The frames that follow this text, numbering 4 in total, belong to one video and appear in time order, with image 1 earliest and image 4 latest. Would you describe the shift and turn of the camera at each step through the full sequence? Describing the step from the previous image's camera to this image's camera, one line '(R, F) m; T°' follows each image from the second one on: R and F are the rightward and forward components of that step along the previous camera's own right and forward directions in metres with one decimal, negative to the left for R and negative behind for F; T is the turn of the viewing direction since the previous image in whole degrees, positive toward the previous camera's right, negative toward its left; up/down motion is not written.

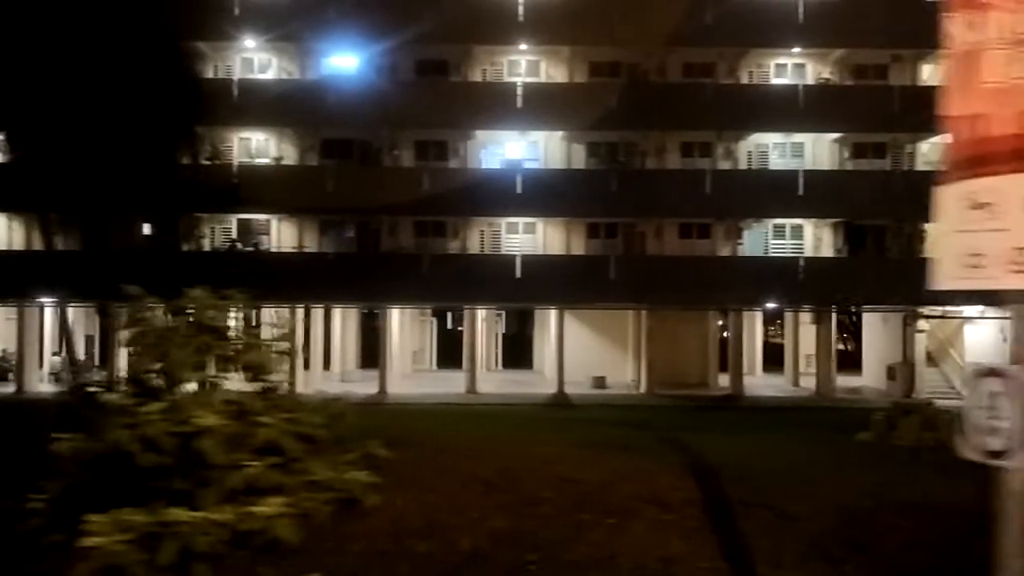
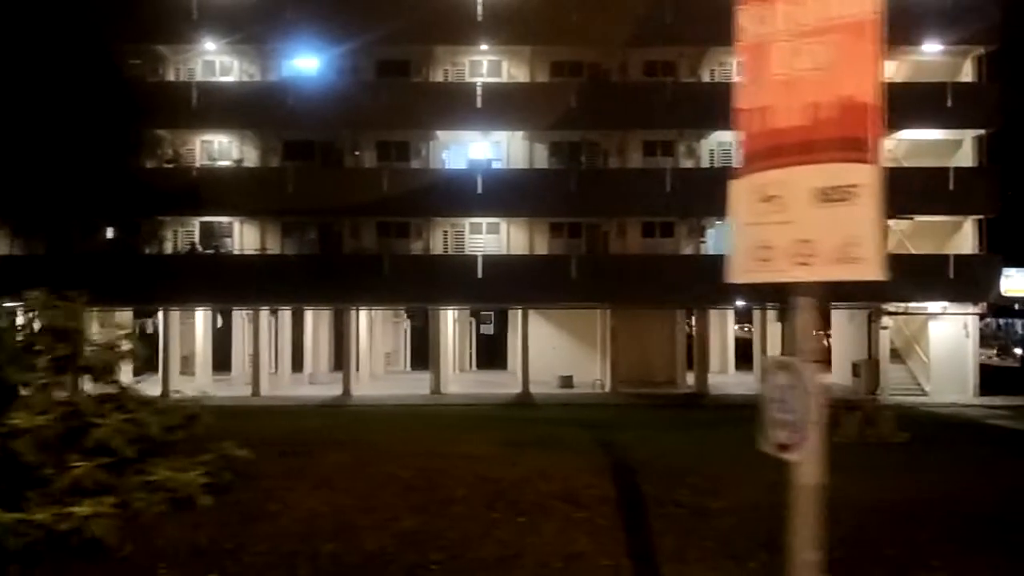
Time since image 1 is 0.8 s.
(+1.0, 0.0) m; 0°
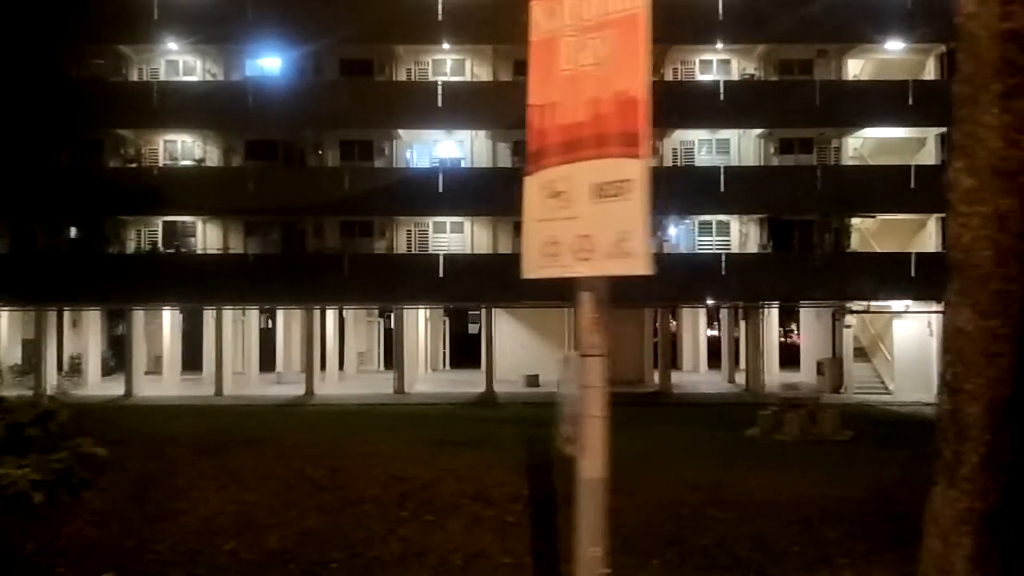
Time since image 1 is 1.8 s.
(+1.0, 0.0) m; 0°
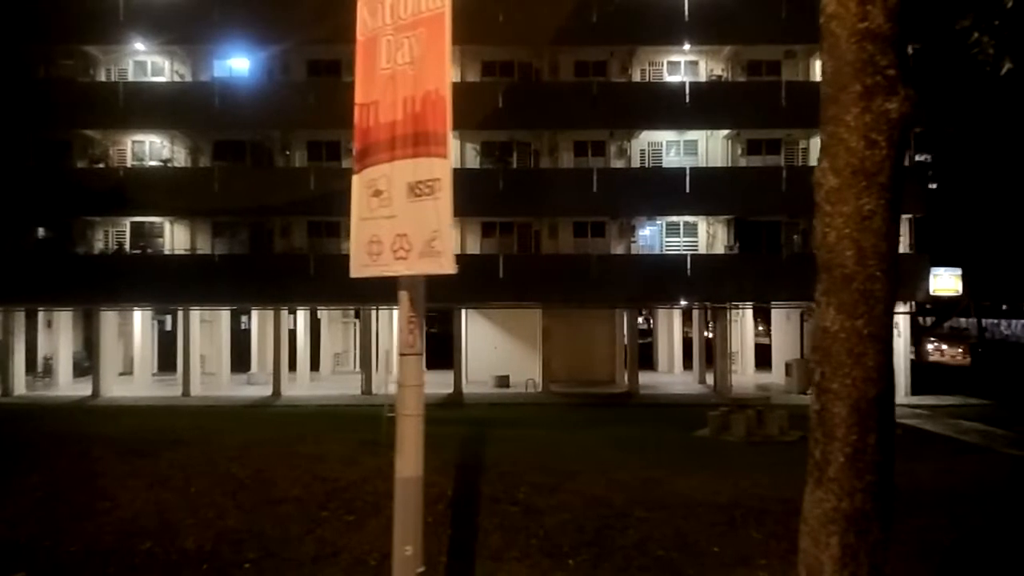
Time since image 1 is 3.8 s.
(+0.8, 0.0) m; 0°
